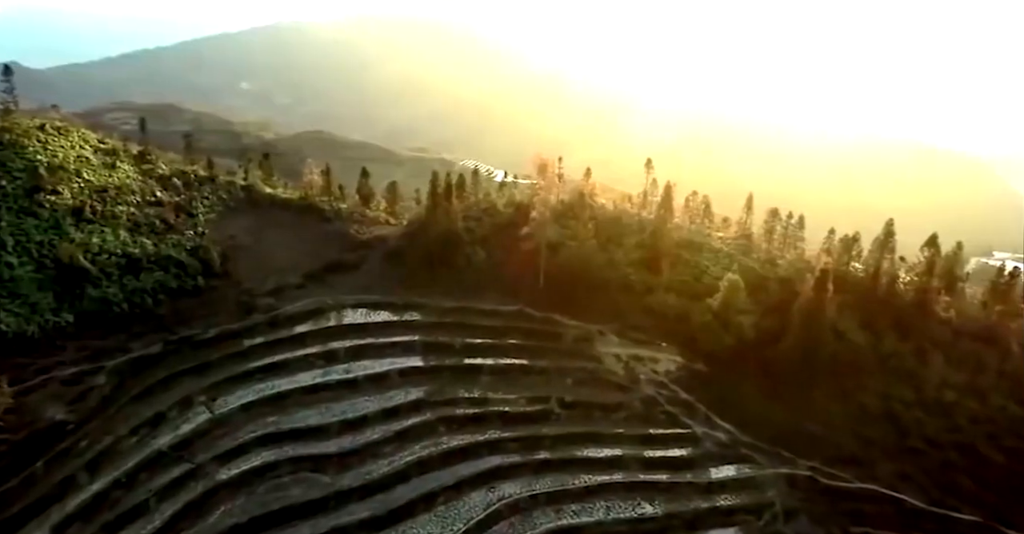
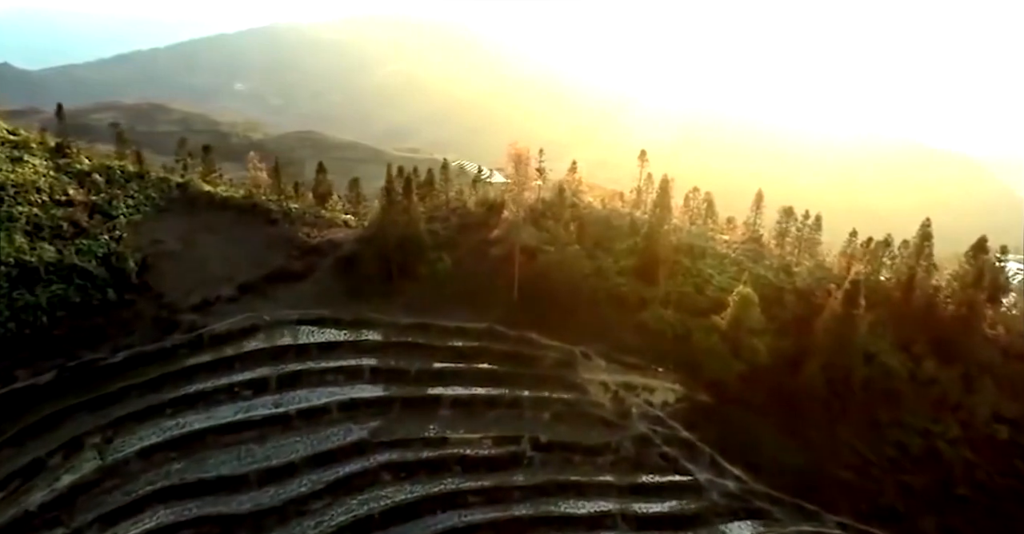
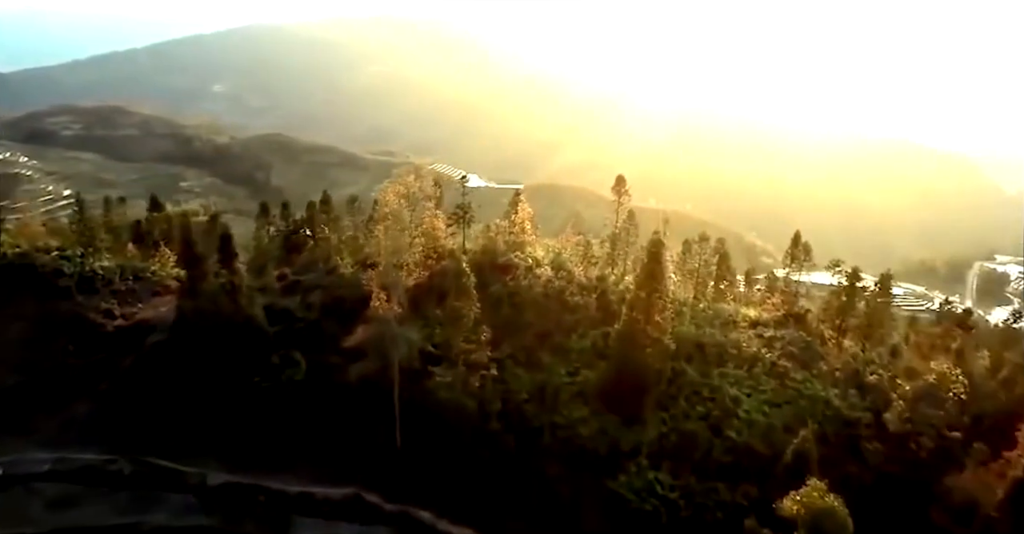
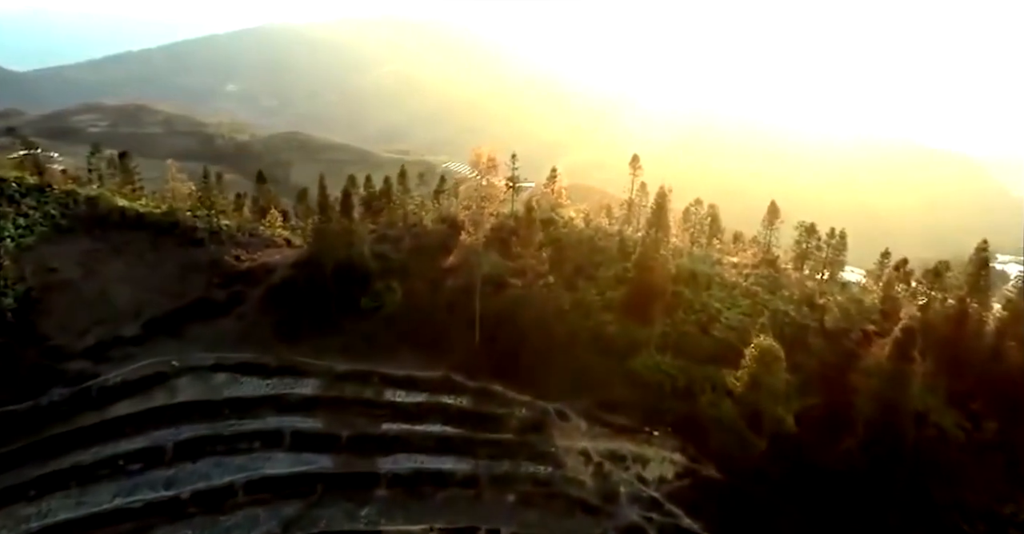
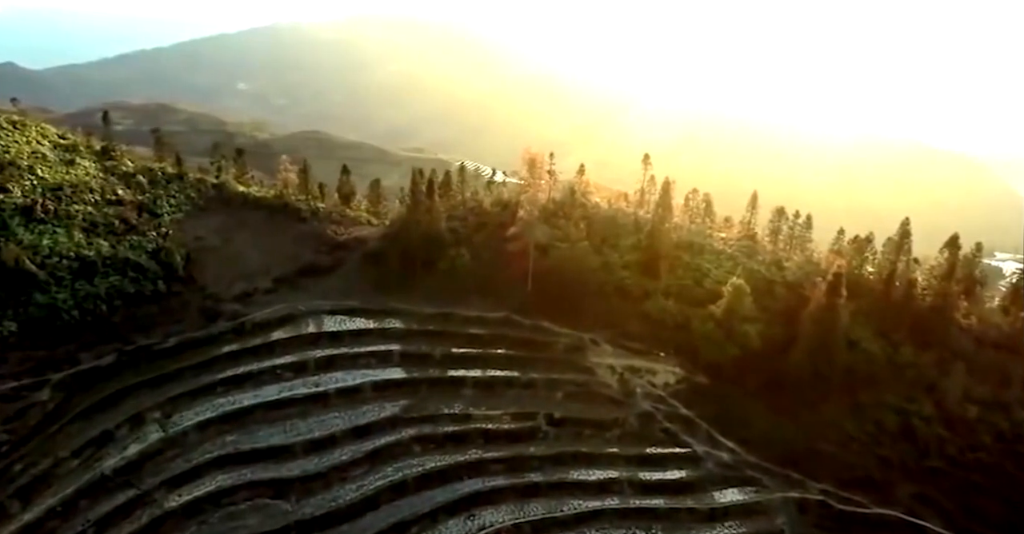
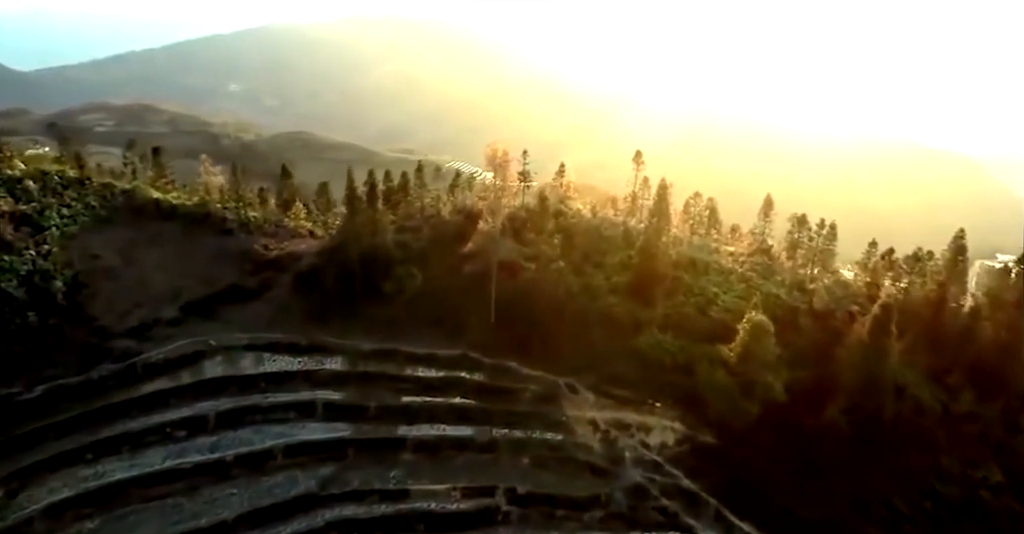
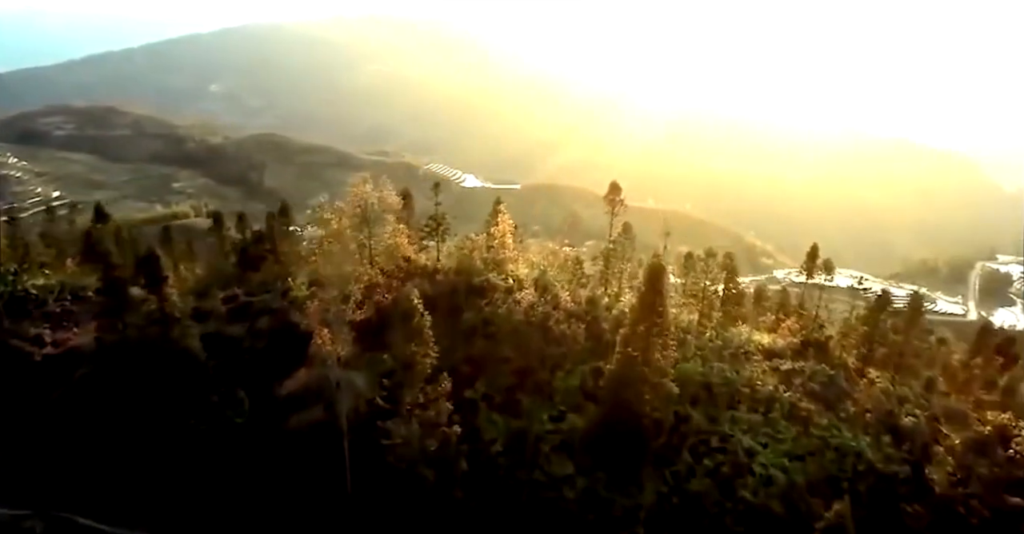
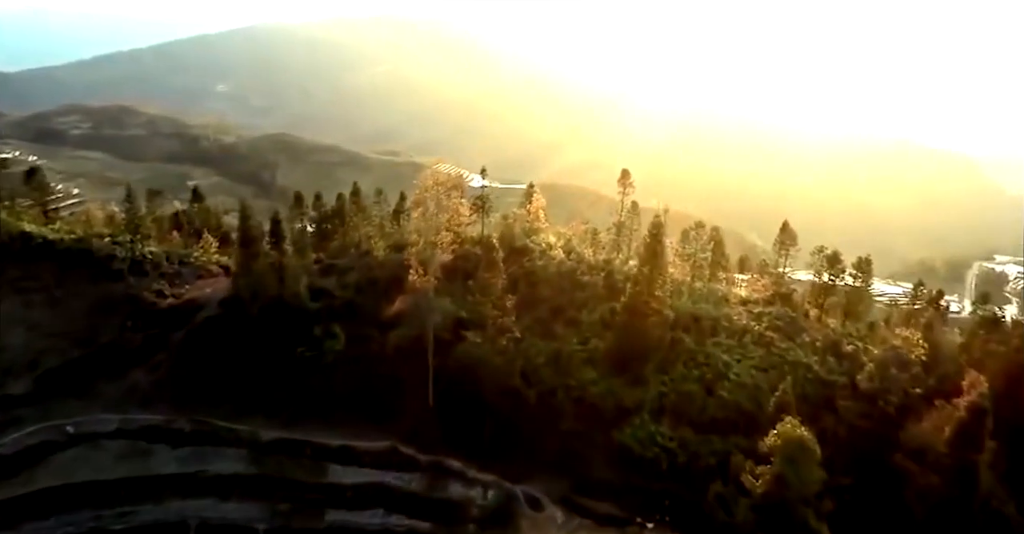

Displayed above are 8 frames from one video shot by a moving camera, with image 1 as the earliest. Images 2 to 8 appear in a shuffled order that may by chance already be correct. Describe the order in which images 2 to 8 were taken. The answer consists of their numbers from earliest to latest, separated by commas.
5, 2, 6, 4, 8, 3, 7
